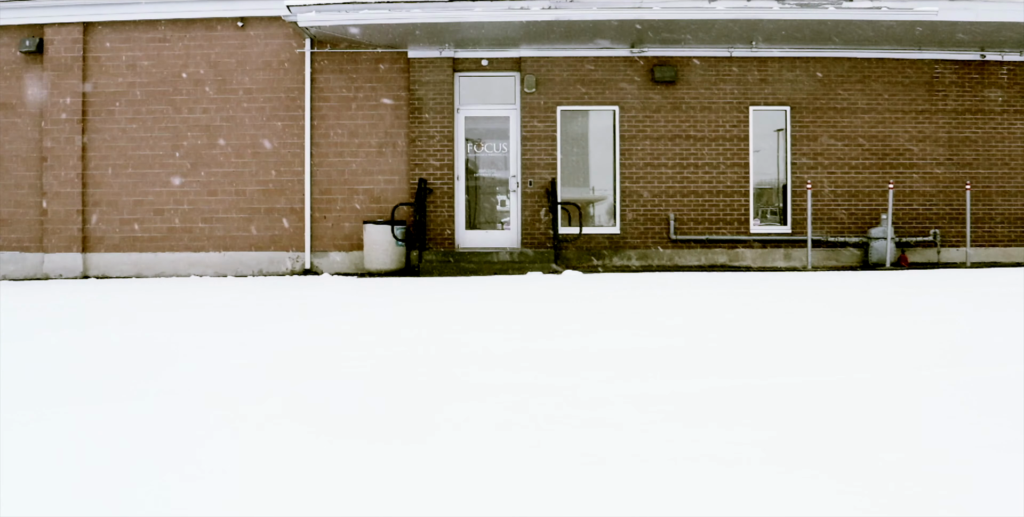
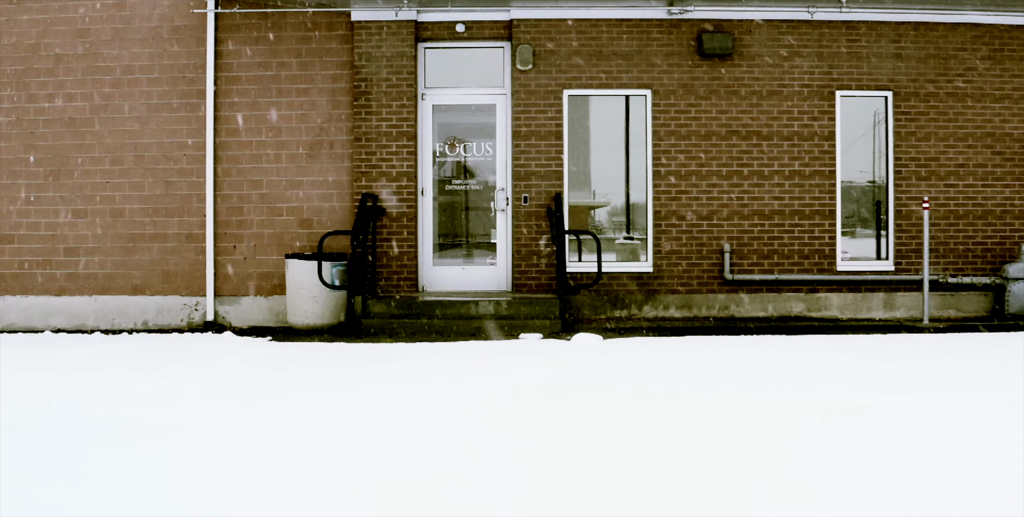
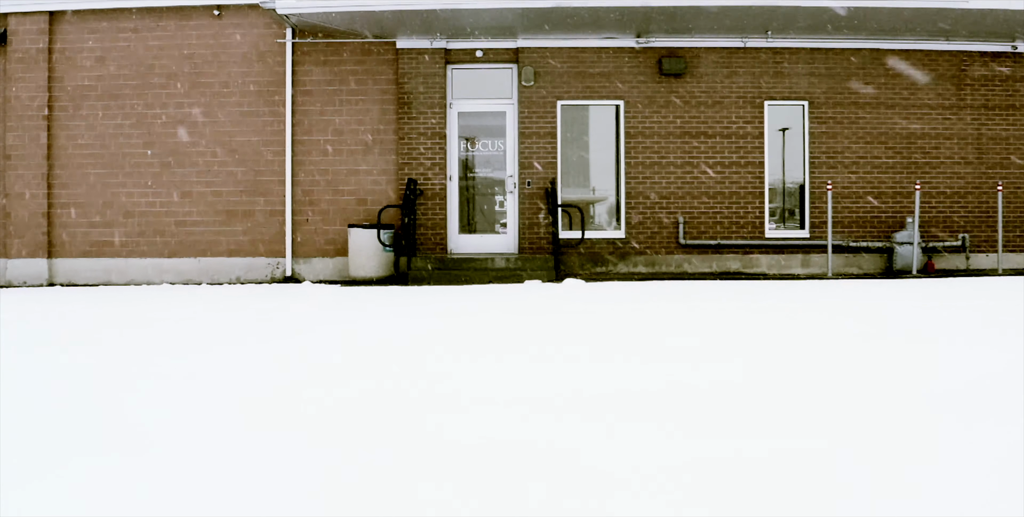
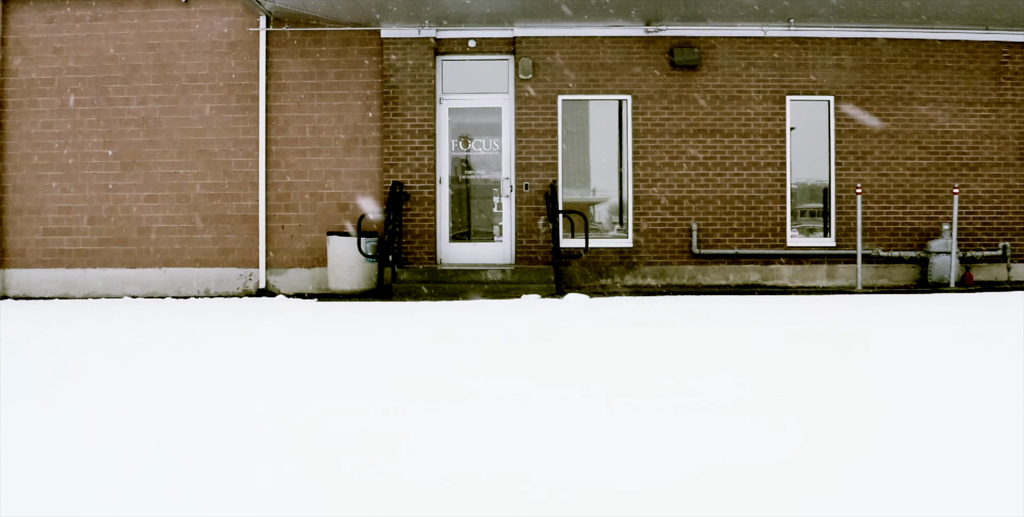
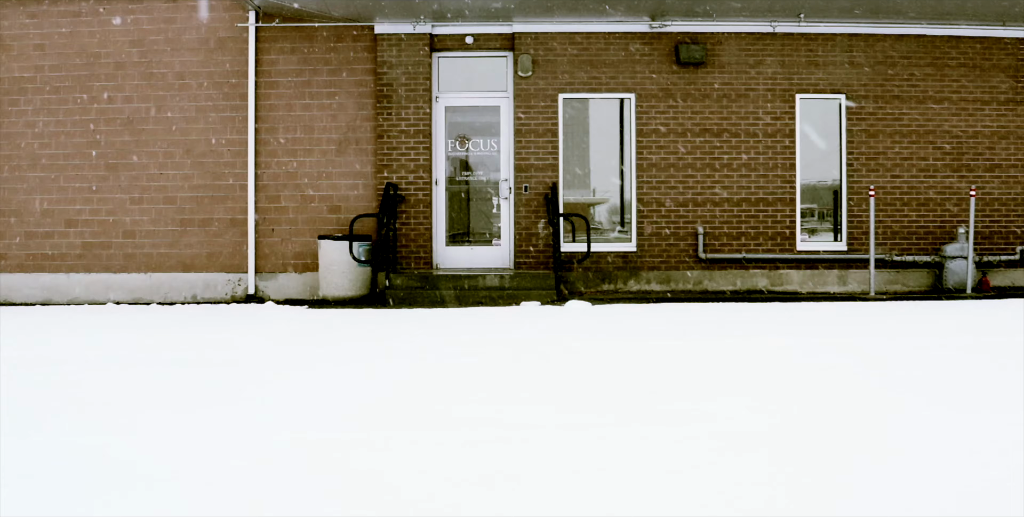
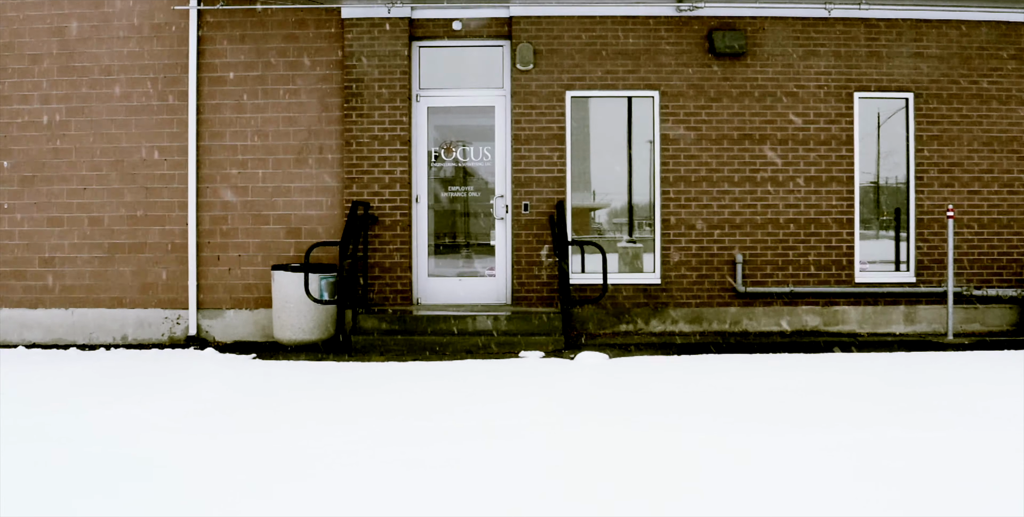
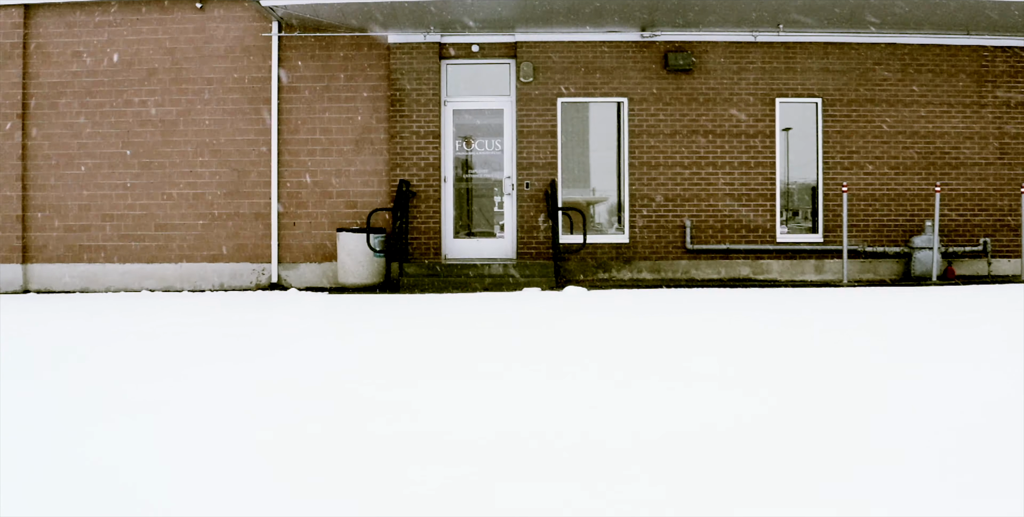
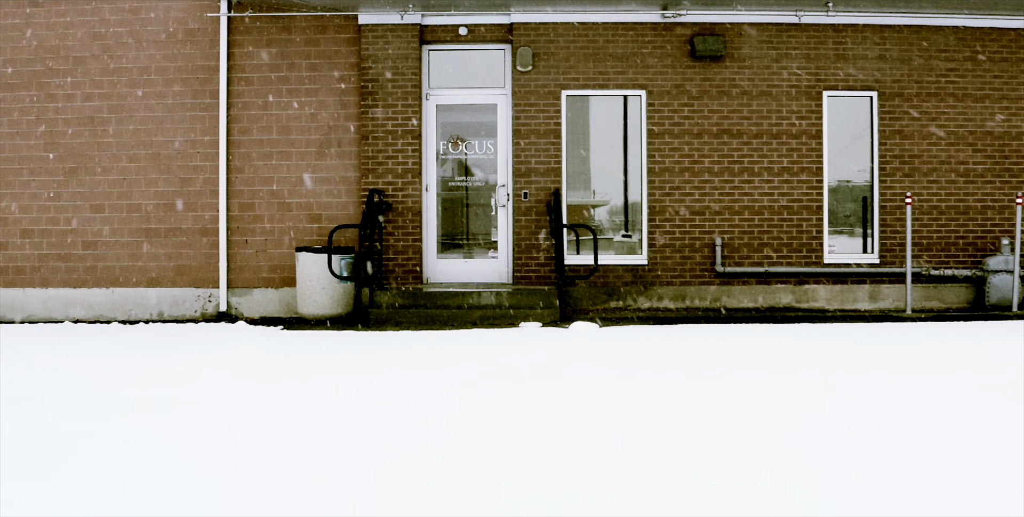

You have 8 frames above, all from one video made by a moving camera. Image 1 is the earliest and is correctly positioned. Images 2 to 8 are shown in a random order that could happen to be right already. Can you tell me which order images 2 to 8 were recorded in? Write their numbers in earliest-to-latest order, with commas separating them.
3, 7, 4, 5, 8, 2, 6
